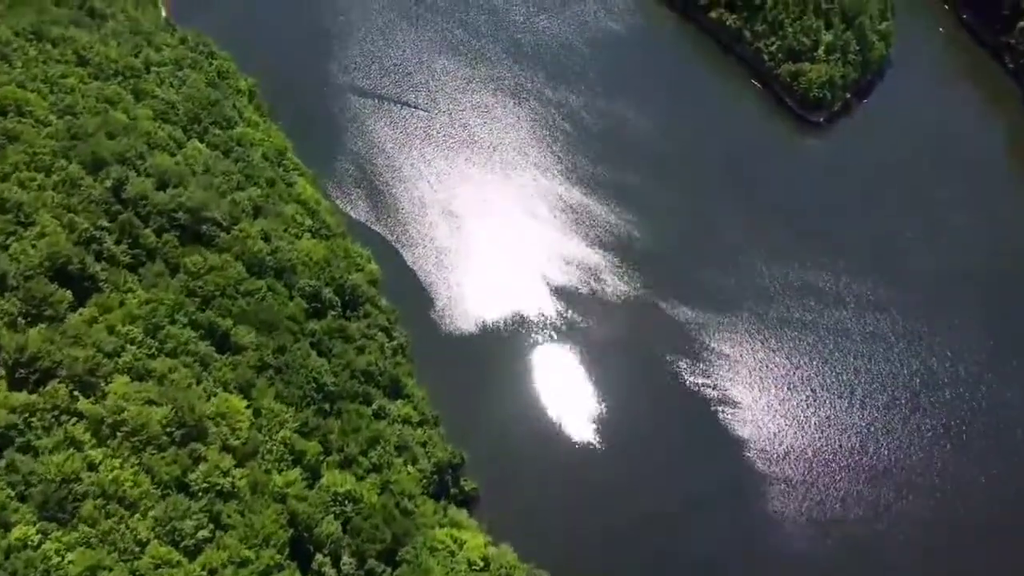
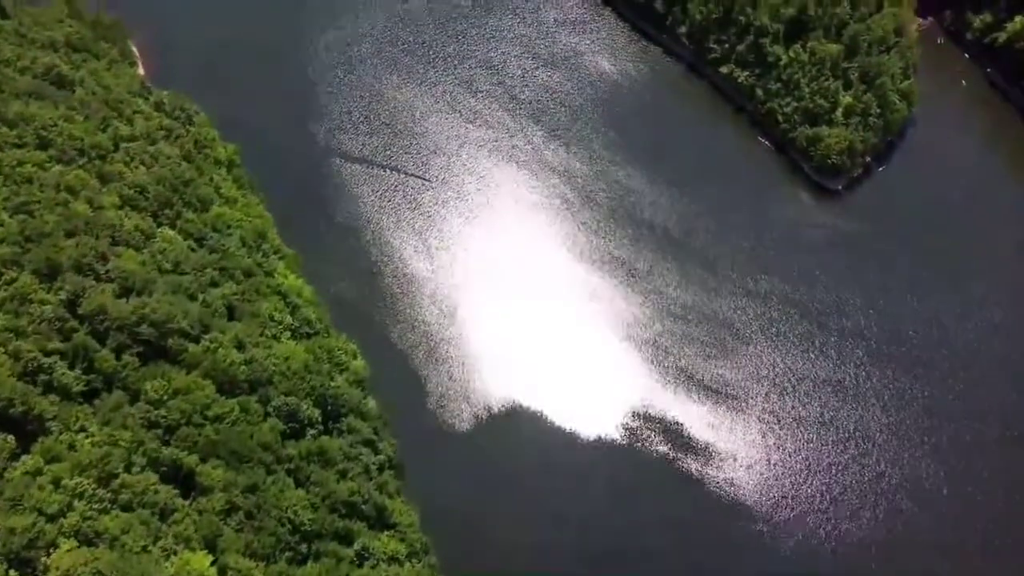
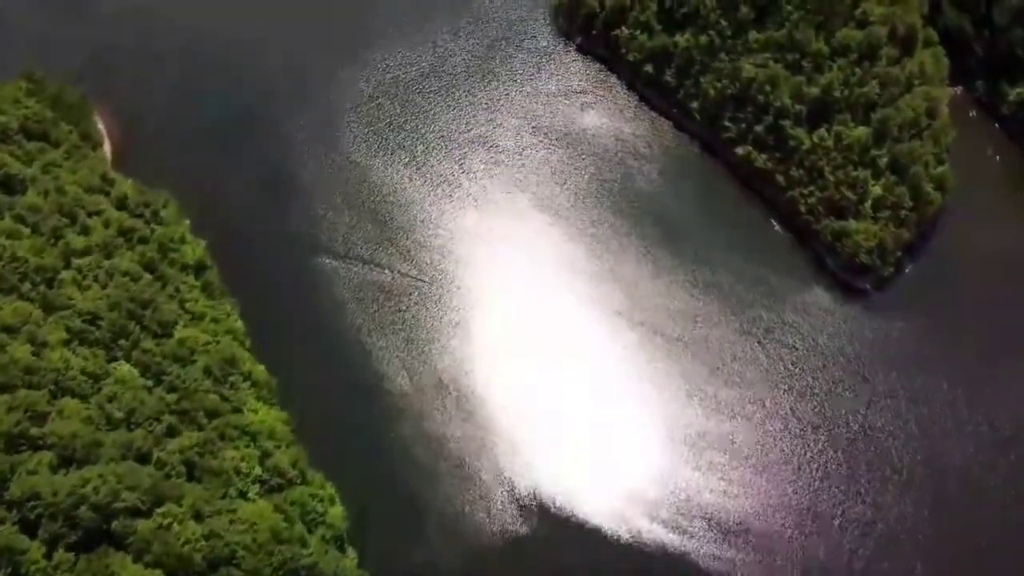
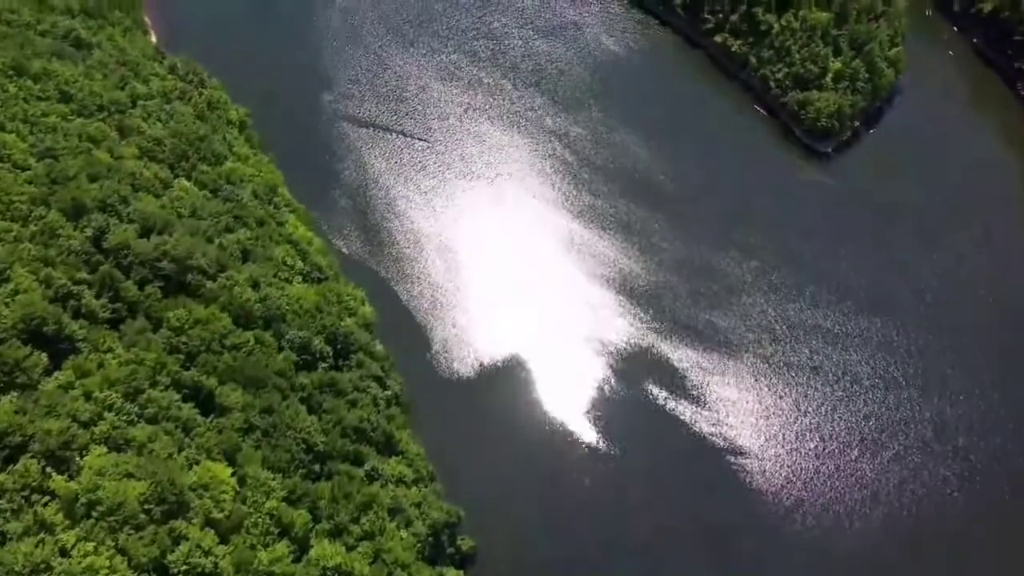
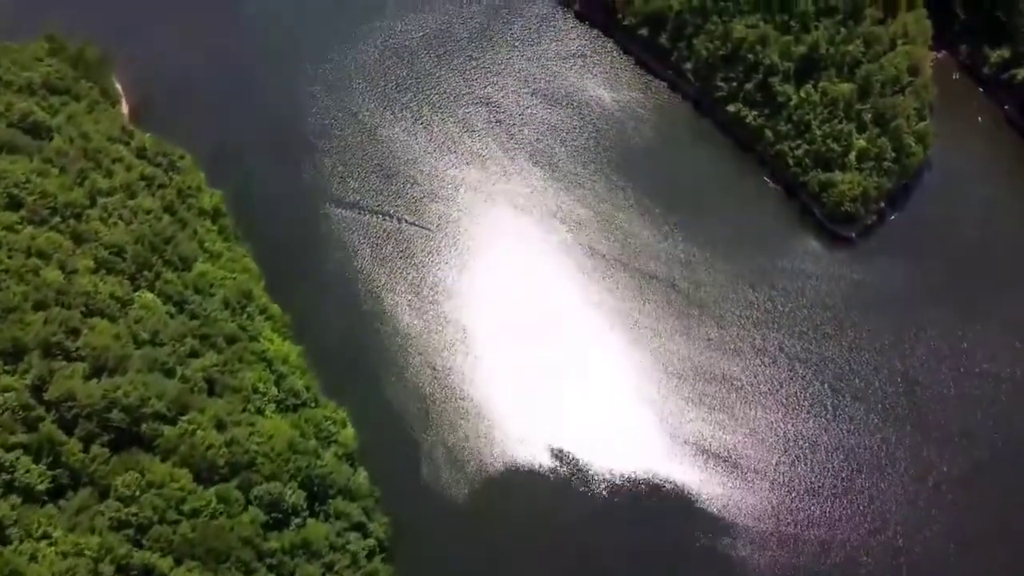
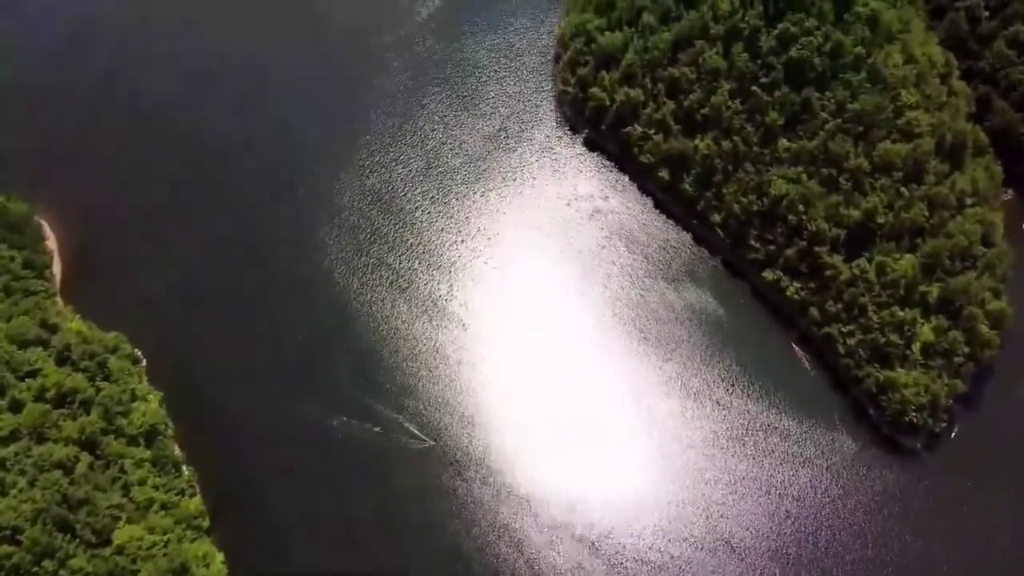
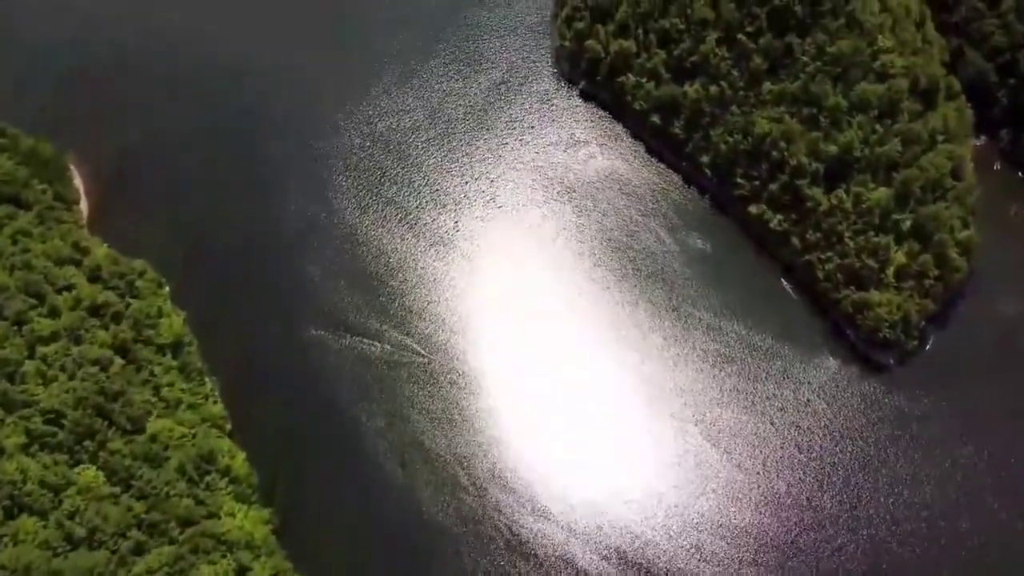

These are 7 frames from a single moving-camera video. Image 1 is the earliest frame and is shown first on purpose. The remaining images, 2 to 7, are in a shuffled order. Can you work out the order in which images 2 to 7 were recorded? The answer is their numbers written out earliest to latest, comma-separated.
4, 2, 5, 3, 7, 6
